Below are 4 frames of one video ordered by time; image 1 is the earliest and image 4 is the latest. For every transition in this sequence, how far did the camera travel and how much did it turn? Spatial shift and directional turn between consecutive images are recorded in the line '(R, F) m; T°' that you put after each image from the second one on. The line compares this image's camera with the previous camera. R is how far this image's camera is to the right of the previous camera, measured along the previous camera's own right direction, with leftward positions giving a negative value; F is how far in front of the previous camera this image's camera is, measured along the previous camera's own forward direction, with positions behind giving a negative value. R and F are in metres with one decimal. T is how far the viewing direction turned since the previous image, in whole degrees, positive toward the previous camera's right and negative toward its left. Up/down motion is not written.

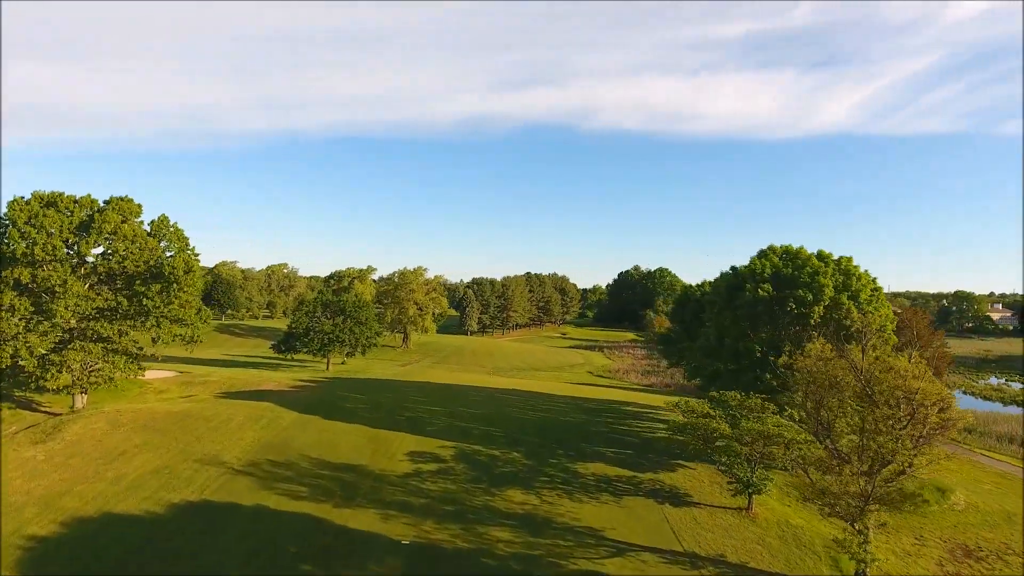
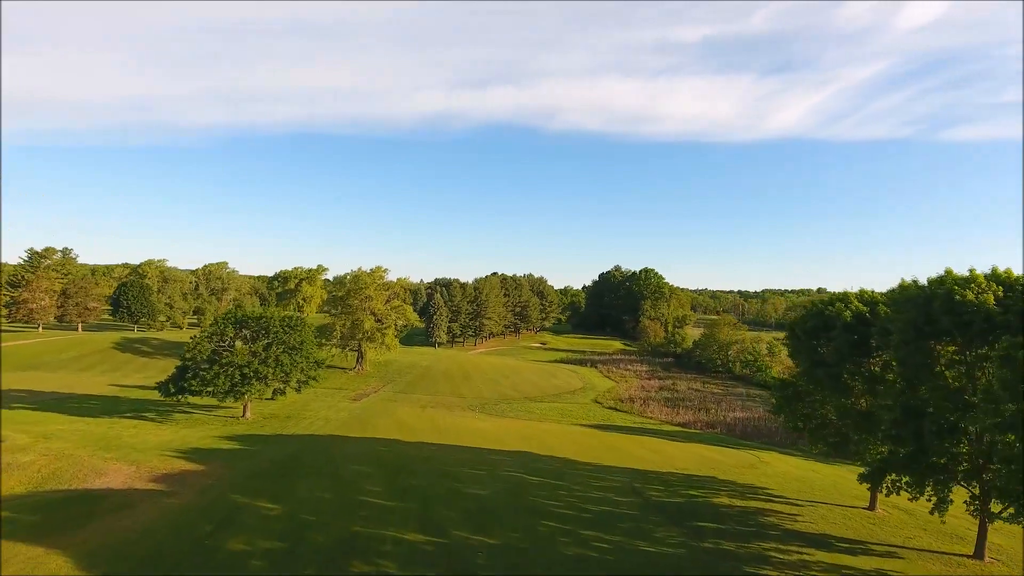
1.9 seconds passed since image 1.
(-1.9, +12.0) m; +4°
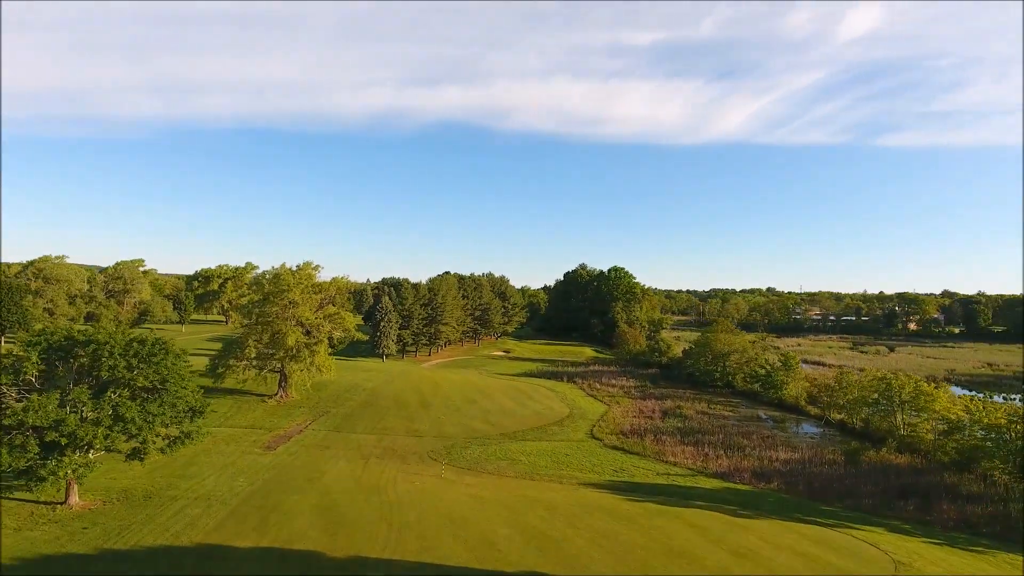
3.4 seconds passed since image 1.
(-1.2, +10.1) m; +5°
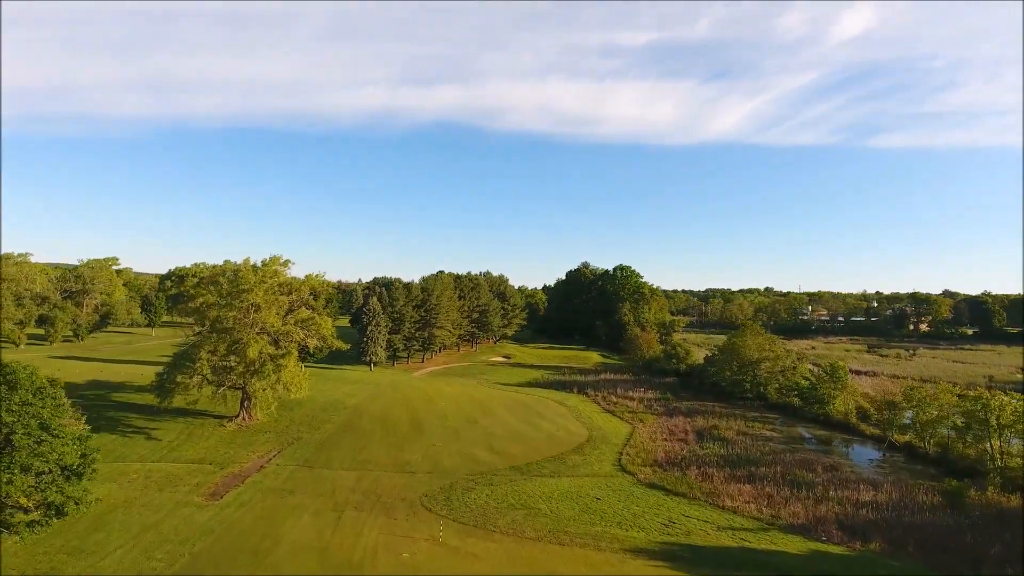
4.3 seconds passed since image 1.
(-0.8, +6.1) m; +1°
